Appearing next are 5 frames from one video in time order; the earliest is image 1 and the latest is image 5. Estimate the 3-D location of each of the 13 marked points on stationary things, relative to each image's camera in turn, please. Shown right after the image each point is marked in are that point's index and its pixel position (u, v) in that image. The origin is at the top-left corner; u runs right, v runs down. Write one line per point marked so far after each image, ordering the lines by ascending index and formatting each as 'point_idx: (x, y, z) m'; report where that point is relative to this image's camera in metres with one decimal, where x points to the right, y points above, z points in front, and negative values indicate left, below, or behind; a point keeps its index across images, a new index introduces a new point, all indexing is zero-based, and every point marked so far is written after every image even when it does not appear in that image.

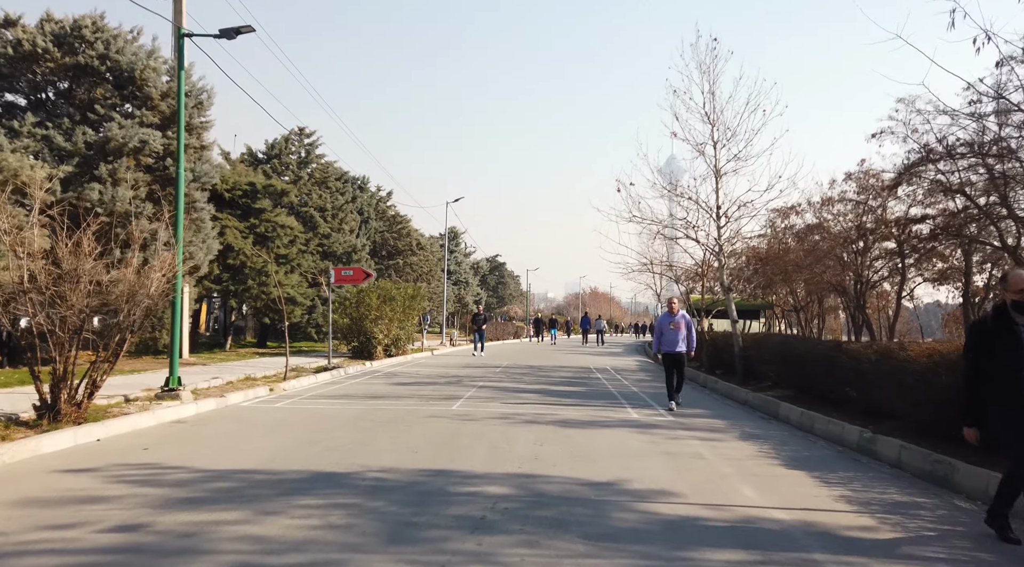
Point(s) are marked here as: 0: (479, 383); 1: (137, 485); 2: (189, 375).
0: (-0.7, -2.3, +19.1) m
1: (-3.1, -1.7, +7.1) m
2: (-6.7, -1.9, +17.7) m
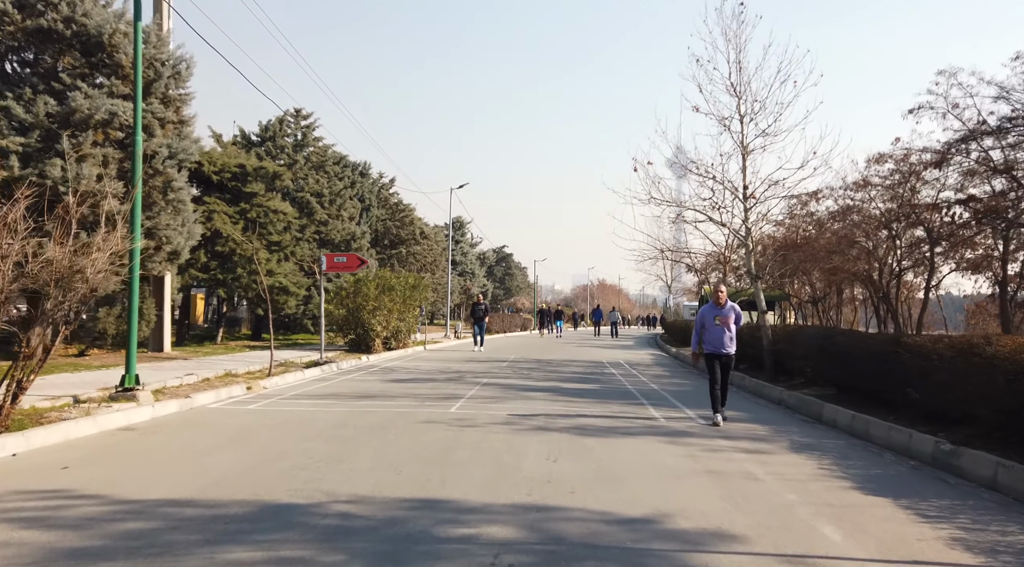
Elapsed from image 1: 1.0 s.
0: (-0.6, -2.0, +17.4) m
1: (-3.1, -1.5, +5.4) m
2: (-6.6, -1.7, +16.0) m
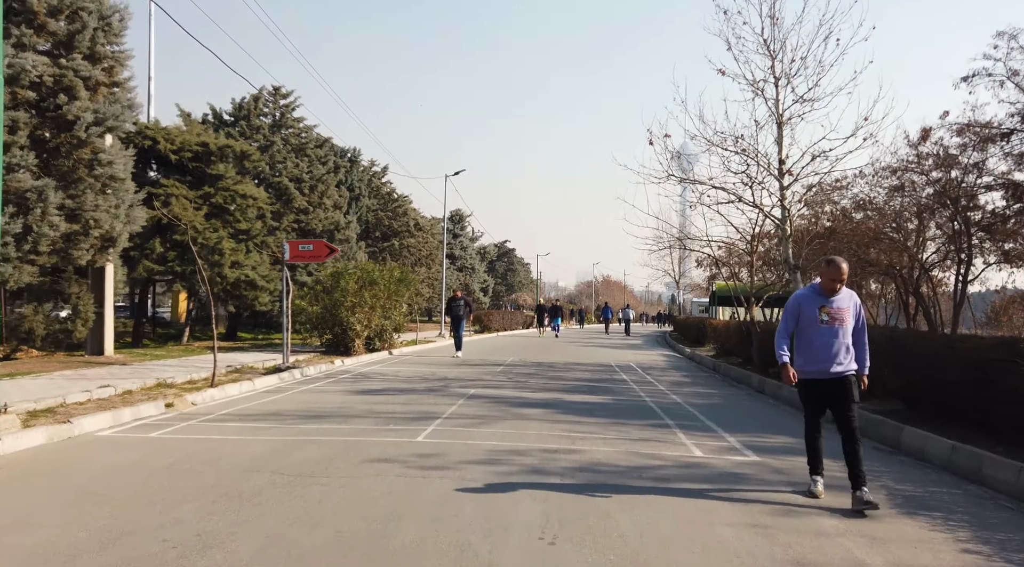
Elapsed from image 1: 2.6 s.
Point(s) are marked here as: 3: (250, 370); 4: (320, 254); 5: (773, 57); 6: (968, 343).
0: (-0.7, -1.8, +14.4) m
1: (-3.3, -1.4, +2.4) m
2: (-6.7, -1.5, +13.1) m
3: (-5.2, -1.7, +17.0) m
4: (-4.0, +0.6, +17.6) m
5: (+5.2, +4.5, +16.9) m
6: (+5.3, -0.7, +9.9) m
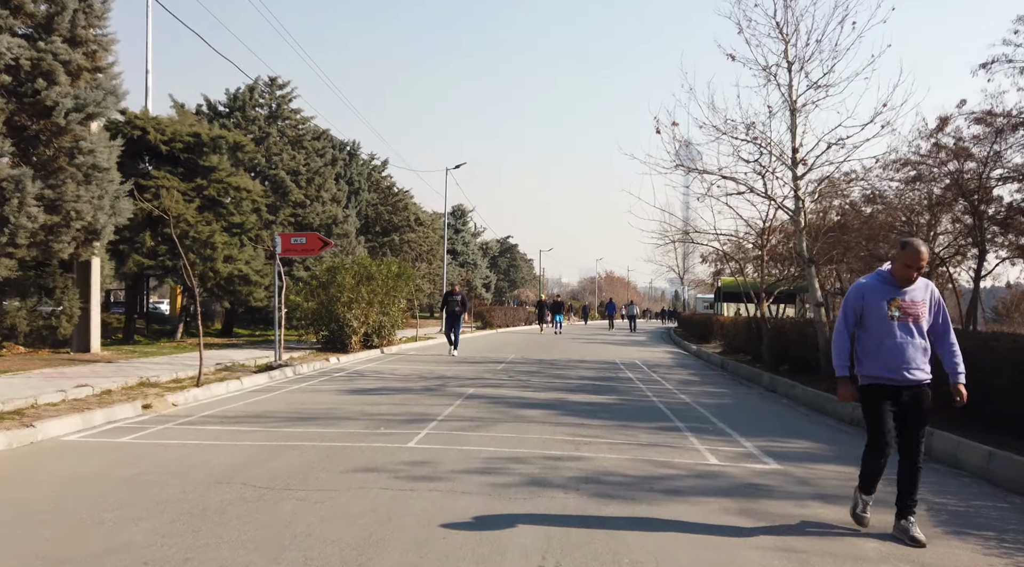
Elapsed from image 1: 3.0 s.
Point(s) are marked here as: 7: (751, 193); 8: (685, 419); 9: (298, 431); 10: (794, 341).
0: (-0.7, -1.7, +13.7) m
1: (-3.3, -1.4, +1.8) m
2: (-6.7, -1.4, +12.4) m
3: (-5.2, -1.6, +16.3) m
4: (-3.9, +0.7, +16.9) m
5: (+5.2, +4.6, +16.1) m
6: (+5.3, -0.6, +9.2) m
7: (+4.9, +1.9, +17.7) m
8: (+2.3, -1.8, +11.1) m
9: (-2.4, -1.6, +9.4) m
10: (+6.0, -1.2, +18.3) m
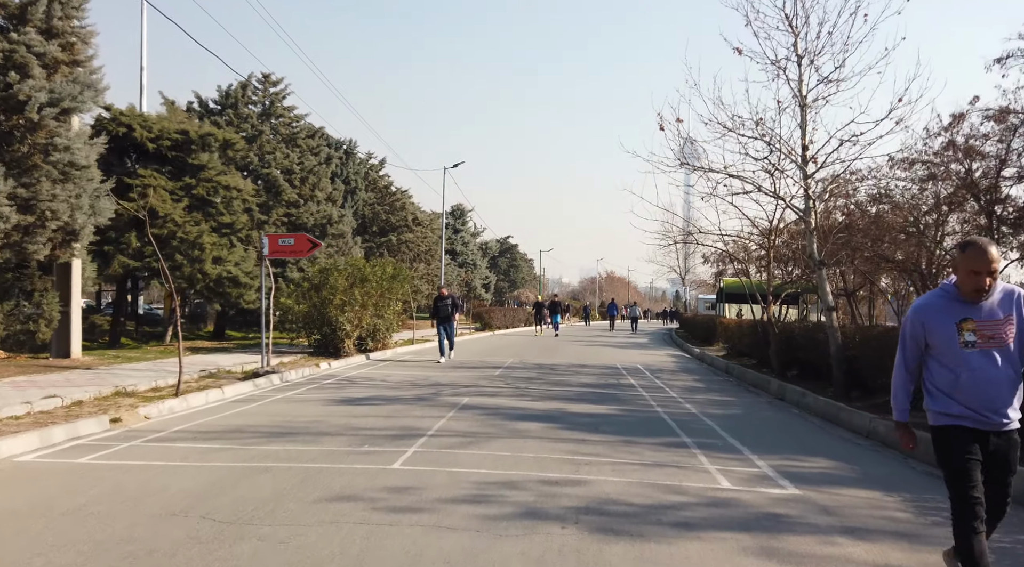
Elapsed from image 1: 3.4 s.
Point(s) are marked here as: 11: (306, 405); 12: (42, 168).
0: (-0.7, -1.8, +13.1) m
1: (-3.3, -1.4, +1.1) m
2: (-6.7, -1.5, +11.7) m
3: (-5.2, -1.7, +15.6) m
4: (-4.0, +0.7, +16.2) m
5: (+5.1, +4.5, +15.4) m
6: (+5.2, -0.7, +8.5) m
7: (+4.9, +1.8, +17.0) m
8: (+2.2, -1.8, +10.5) m
9: (-2.4, -1.7, +8.7) m
10: (+6.0, -1.3, +17.6) m
11: (-3.0, -1.8, +12.4) m
12: (-7.8, +1.9, +14.1) m
